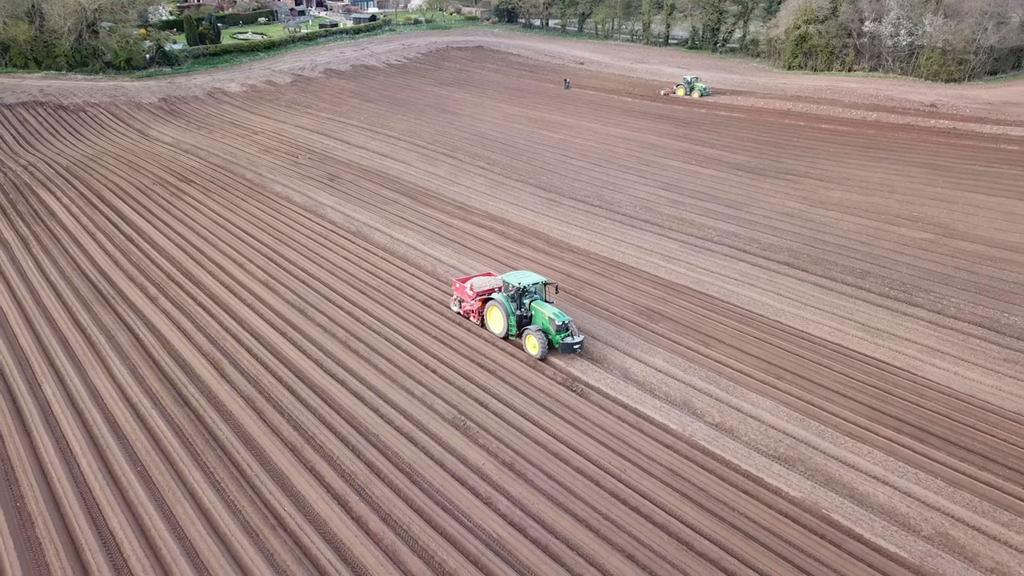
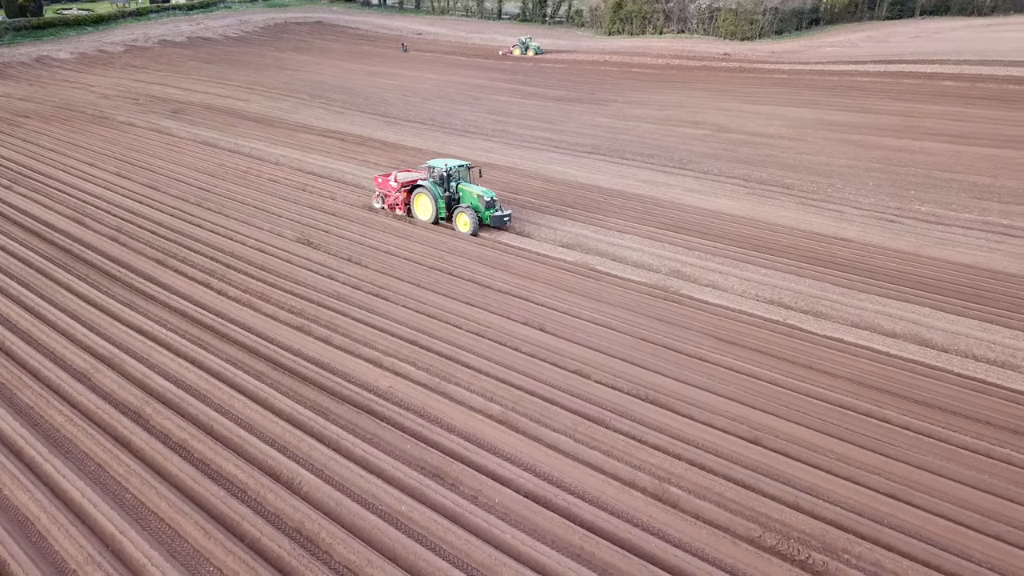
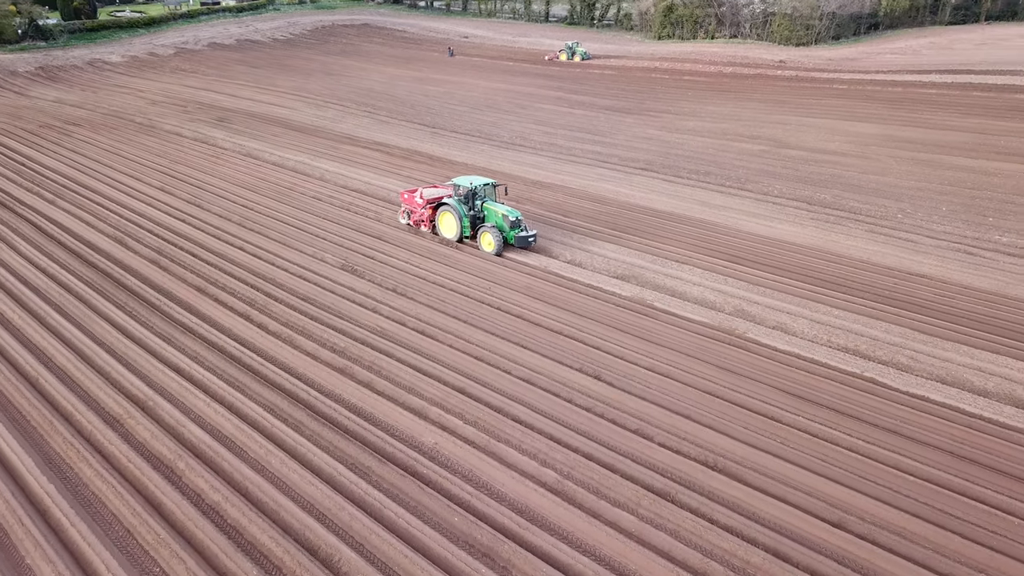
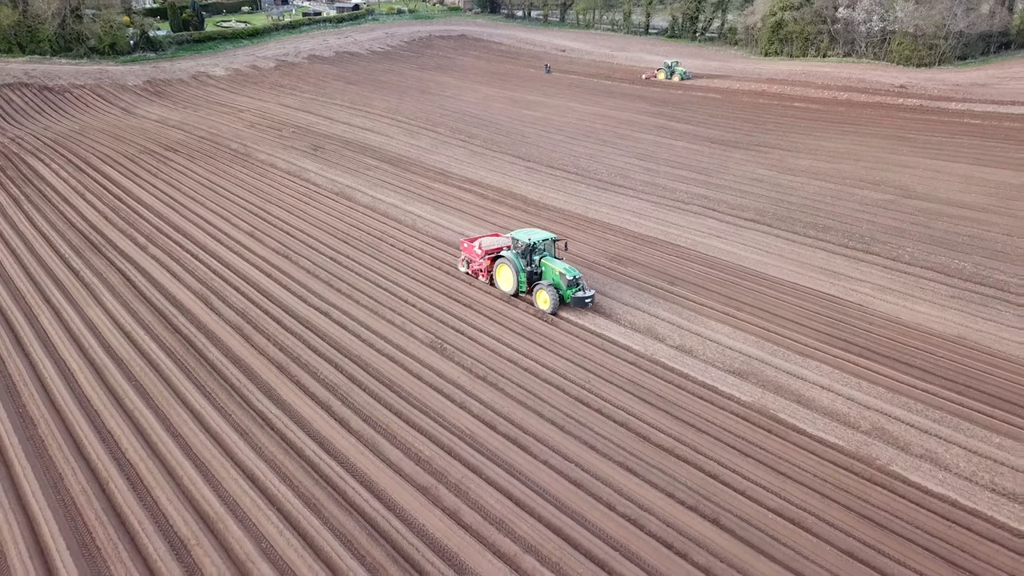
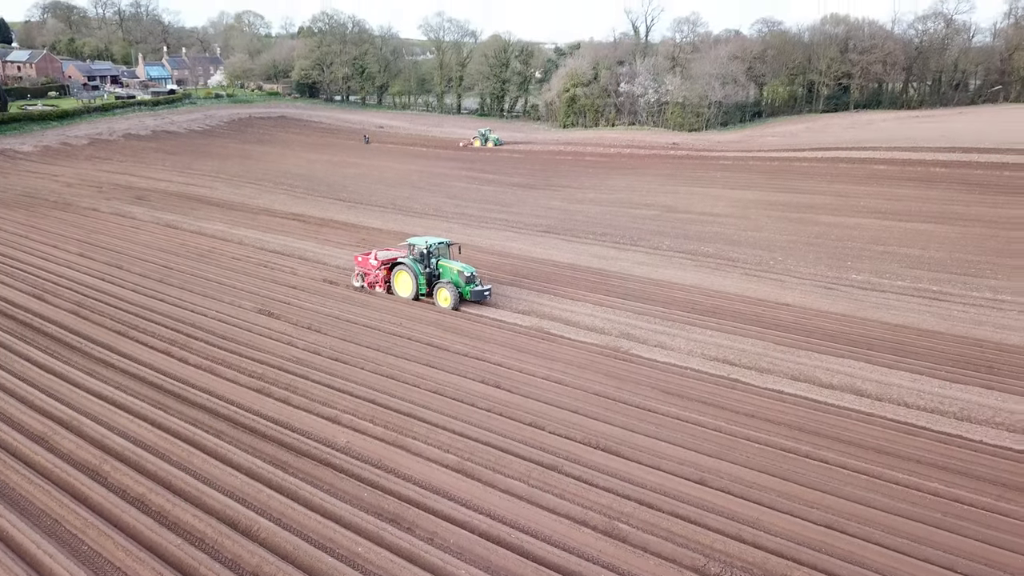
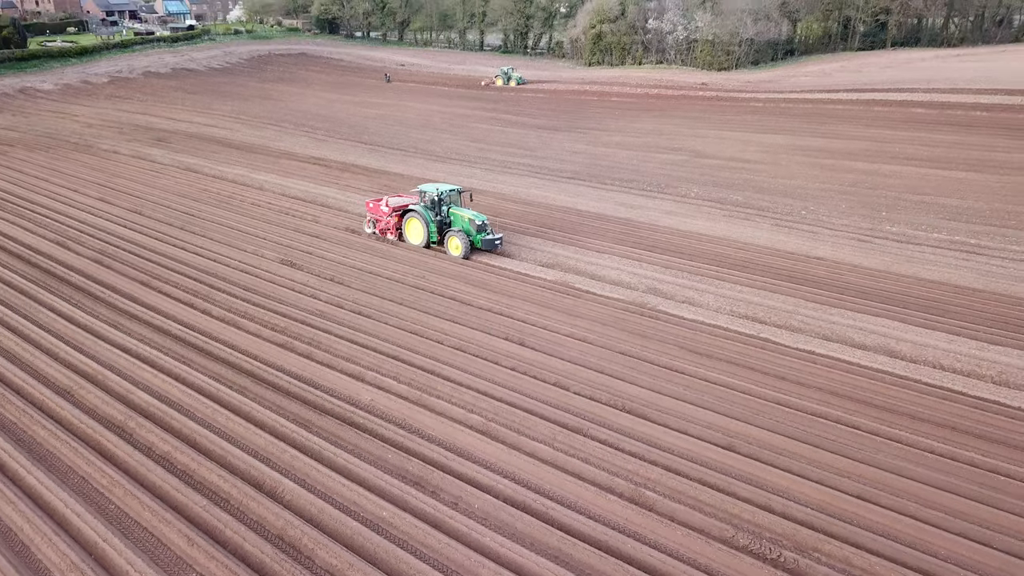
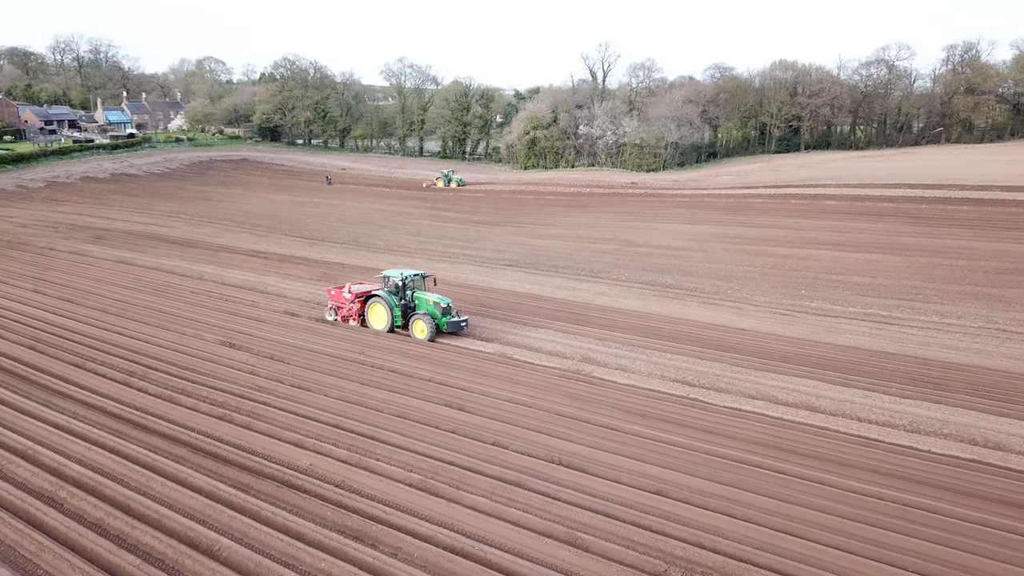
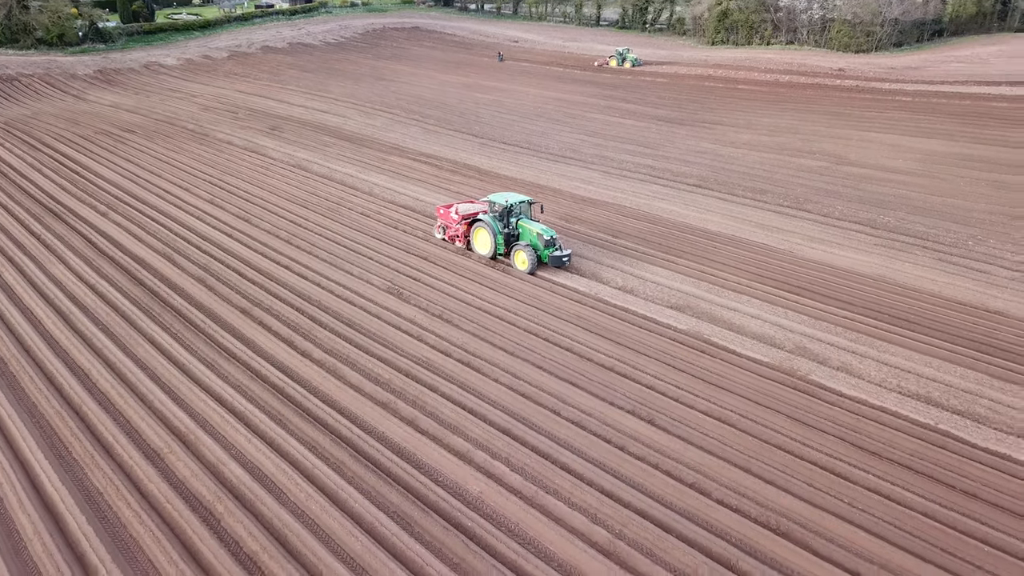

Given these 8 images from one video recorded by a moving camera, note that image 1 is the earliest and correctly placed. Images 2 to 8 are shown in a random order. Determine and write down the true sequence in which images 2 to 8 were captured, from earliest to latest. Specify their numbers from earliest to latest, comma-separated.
4, 8, 3, 2, 6, 5, 7
